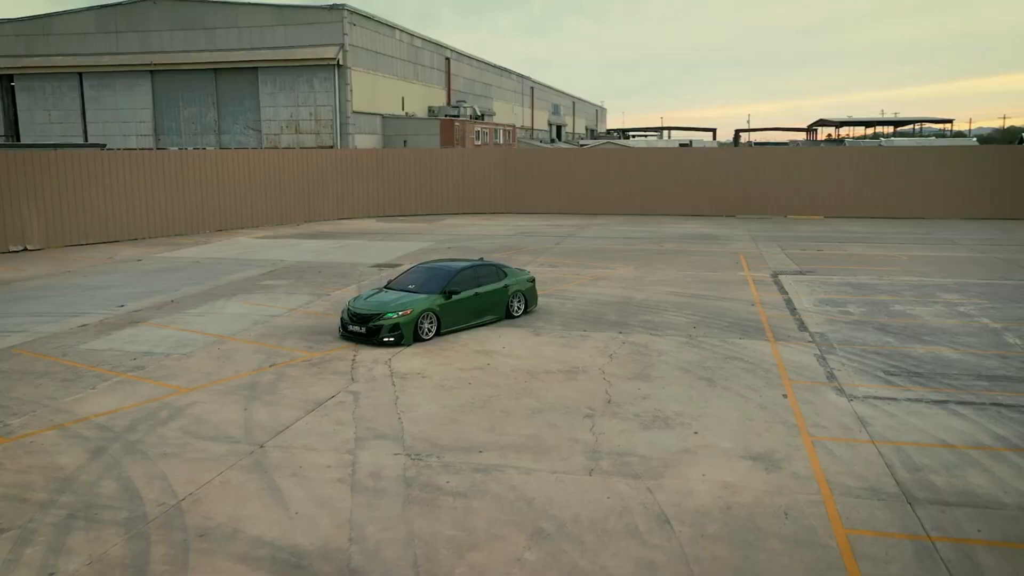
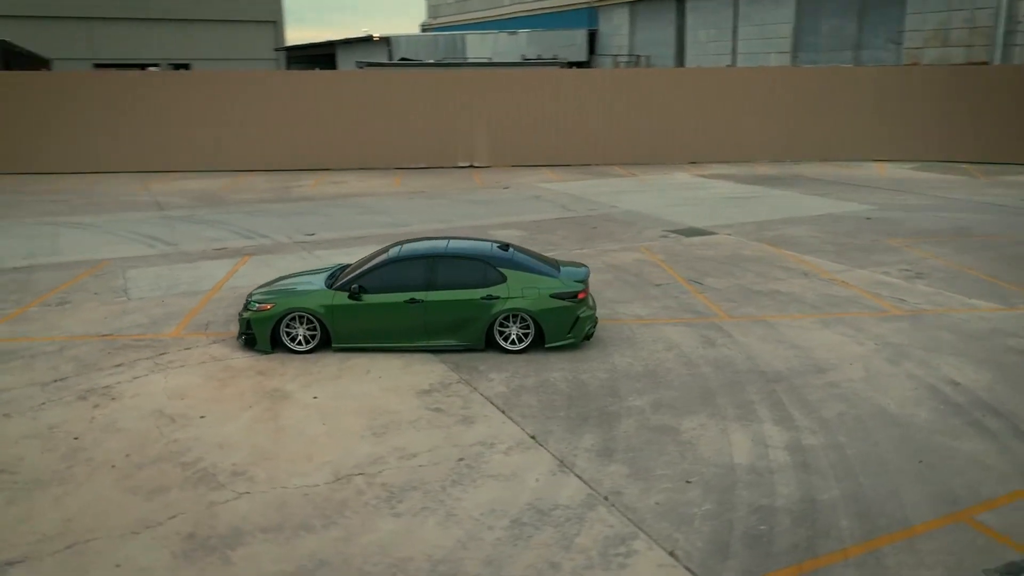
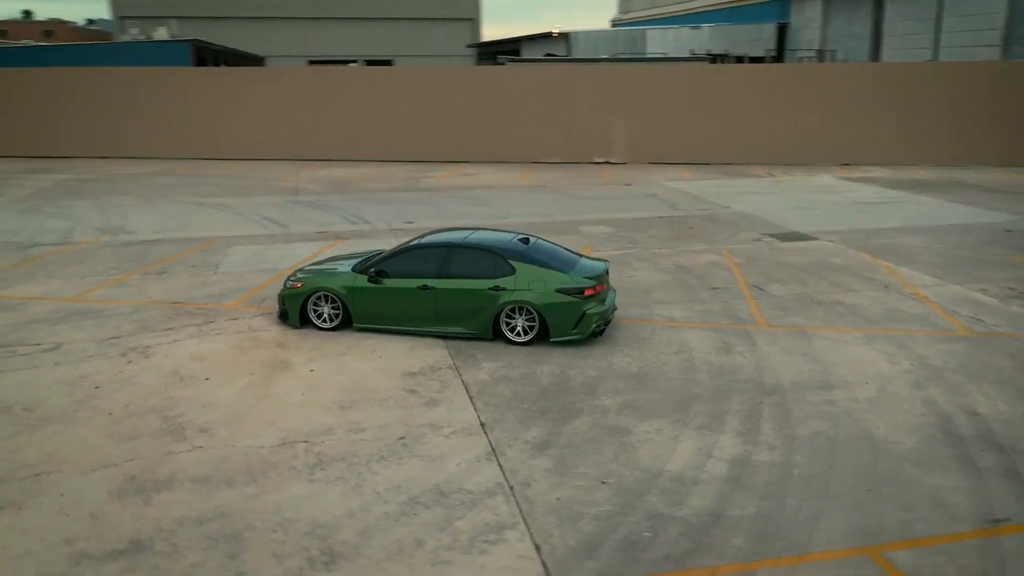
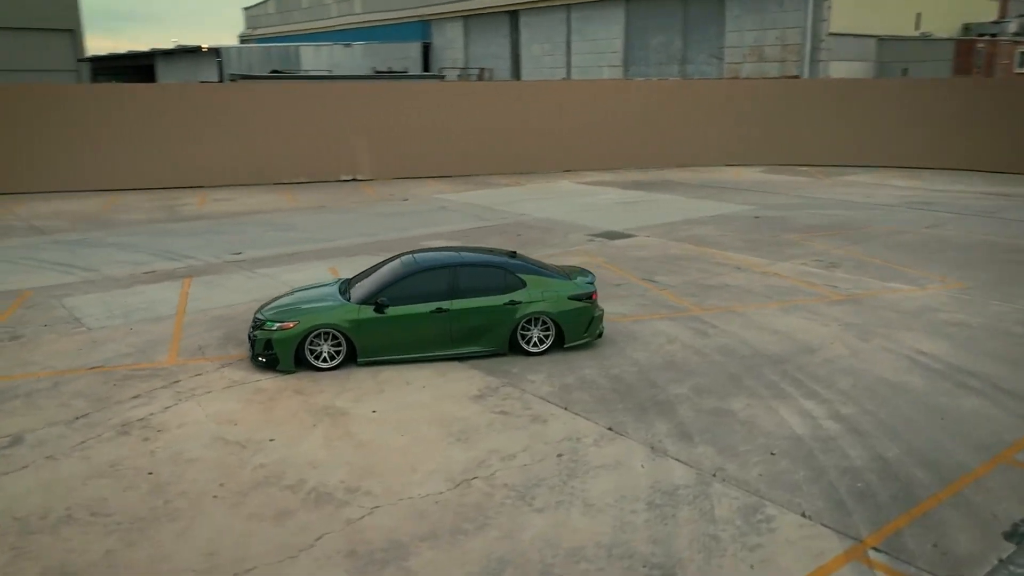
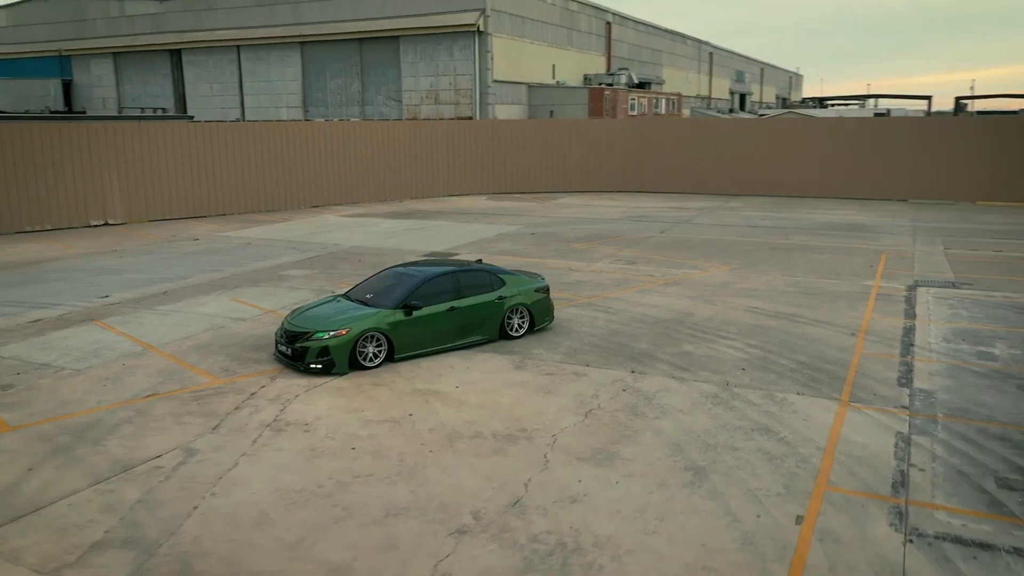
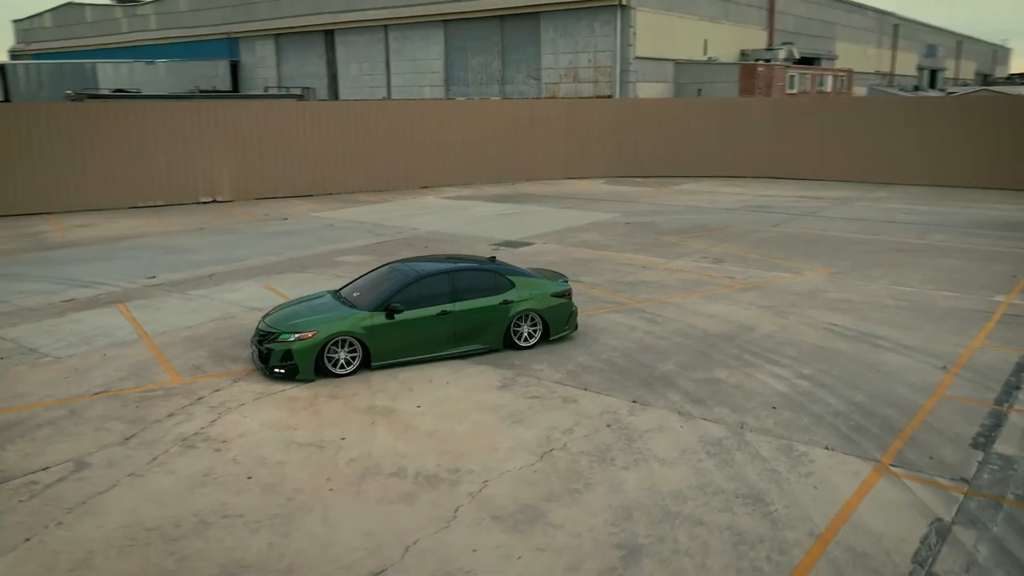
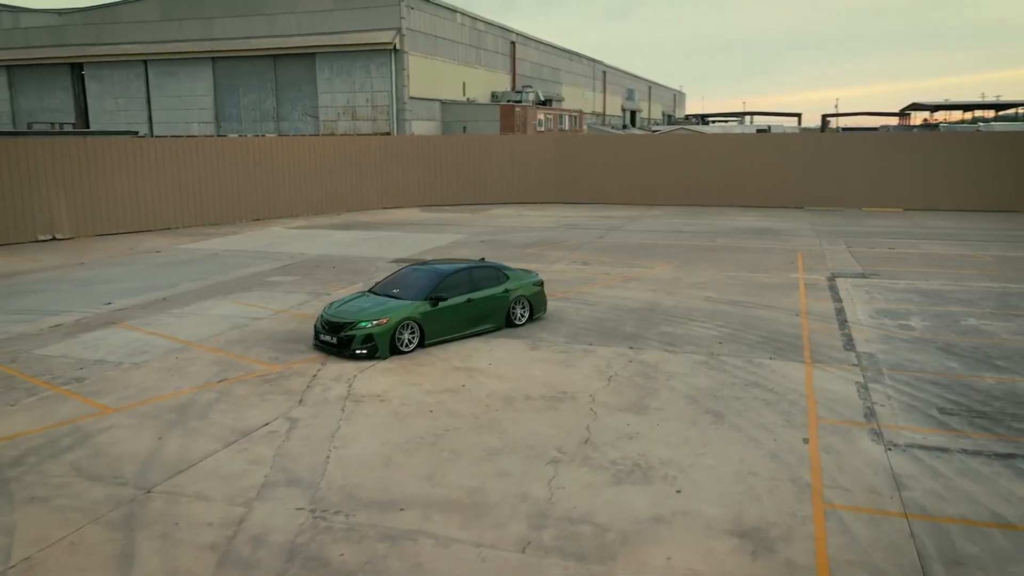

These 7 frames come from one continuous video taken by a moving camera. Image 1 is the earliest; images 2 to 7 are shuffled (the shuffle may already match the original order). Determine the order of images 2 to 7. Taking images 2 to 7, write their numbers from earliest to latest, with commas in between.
7, 5, 6, 4, 2, 3
